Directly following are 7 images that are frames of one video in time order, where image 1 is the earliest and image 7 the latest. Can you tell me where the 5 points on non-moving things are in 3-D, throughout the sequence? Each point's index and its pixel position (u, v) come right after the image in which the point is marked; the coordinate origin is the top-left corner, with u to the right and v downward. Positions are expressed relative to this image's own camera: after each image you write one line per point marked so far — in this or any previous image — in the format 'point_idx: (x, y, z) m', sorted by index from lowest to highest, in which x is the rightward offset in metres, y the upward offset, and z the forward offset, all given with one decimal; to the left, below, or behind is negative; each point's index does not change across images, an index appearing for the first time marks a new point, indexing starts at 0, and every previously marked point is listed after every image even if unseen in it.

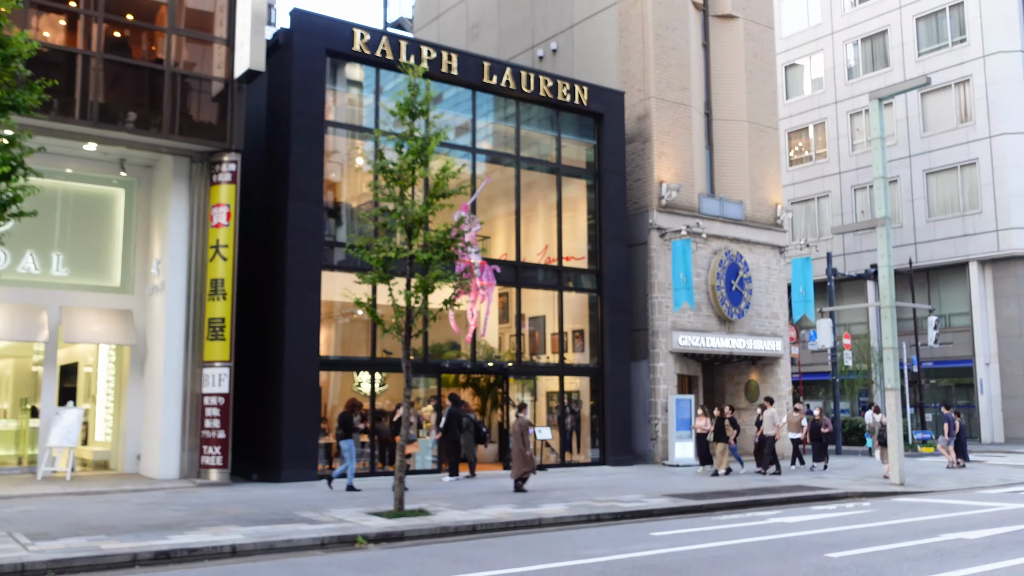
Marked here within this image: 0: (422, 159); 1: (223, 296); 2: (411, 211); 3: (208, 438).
0: (-1.3, +1.9, +13.9) m
1: (-5.2, -0.1, +17.4) m
2: (-1.4, +1.1, +13.6) m
3: (-5.4, -2.7, +17.1) m
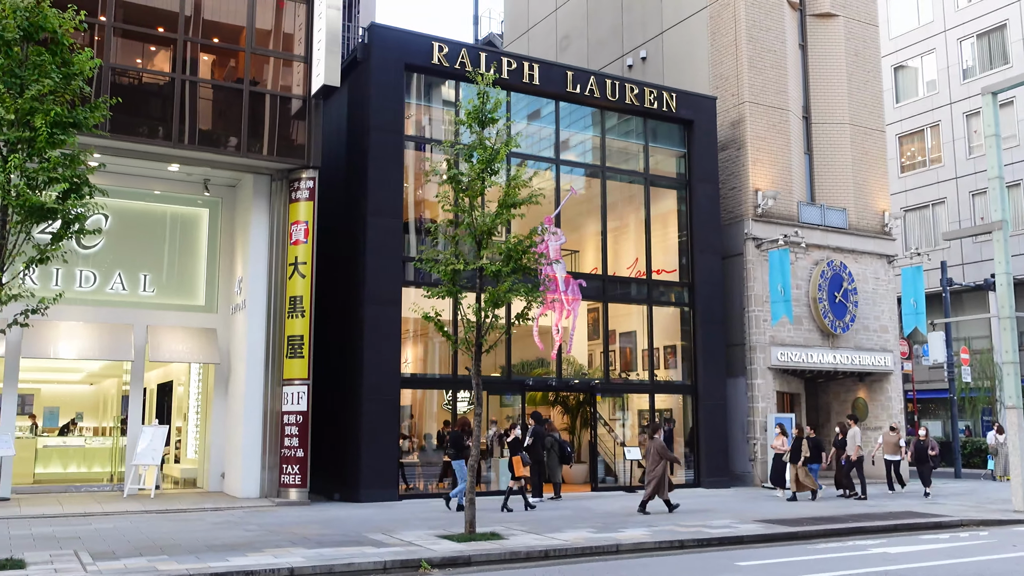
0: (-0.3, +1.7, +13.4) m
1: (-3.8, -0.5, +17.3) m
2: (-0.4, +0.9, +13.1) m
3: (-4.0, -3.0, +16.9) m
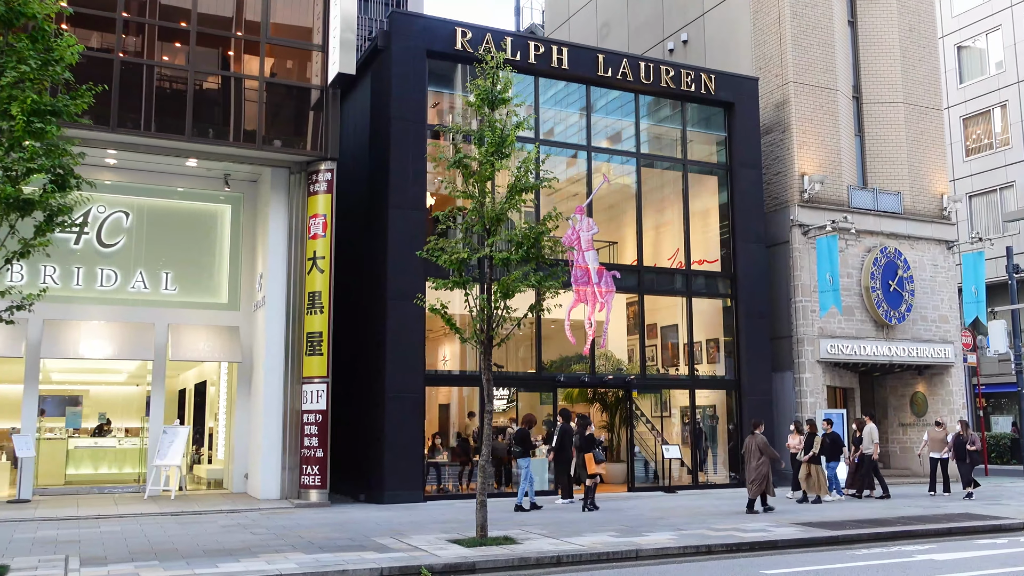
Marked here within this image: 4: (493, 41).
0: (-0.1, +1.8, +12.7) m
1: (-3.3, -0.4, +16.8) m
2: (-0.3, +1.0, +12.4) m
3: (-3.5, -2.9, +16.5) m
4: (-0.4, +5.0, +19.4) m
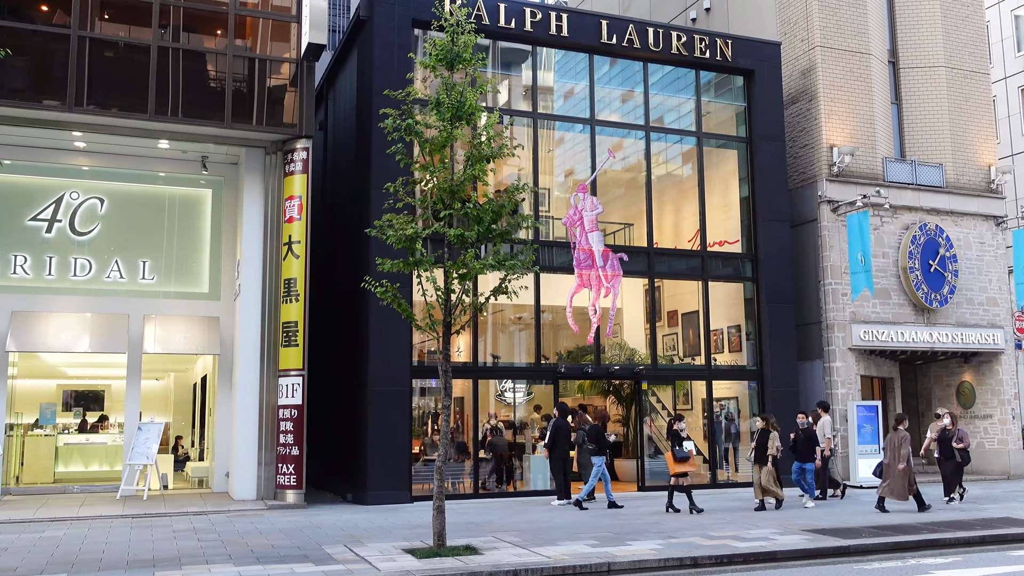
0: (-0.6, +2.0, +11.4) m
1: (-3.5, -0.2, +15.7) m
2: (-0.8, +1.3, +11.1) m
3: (-3.7, -2.7, +15.4) m
4: (-0.5, +5.3, +18.0) m
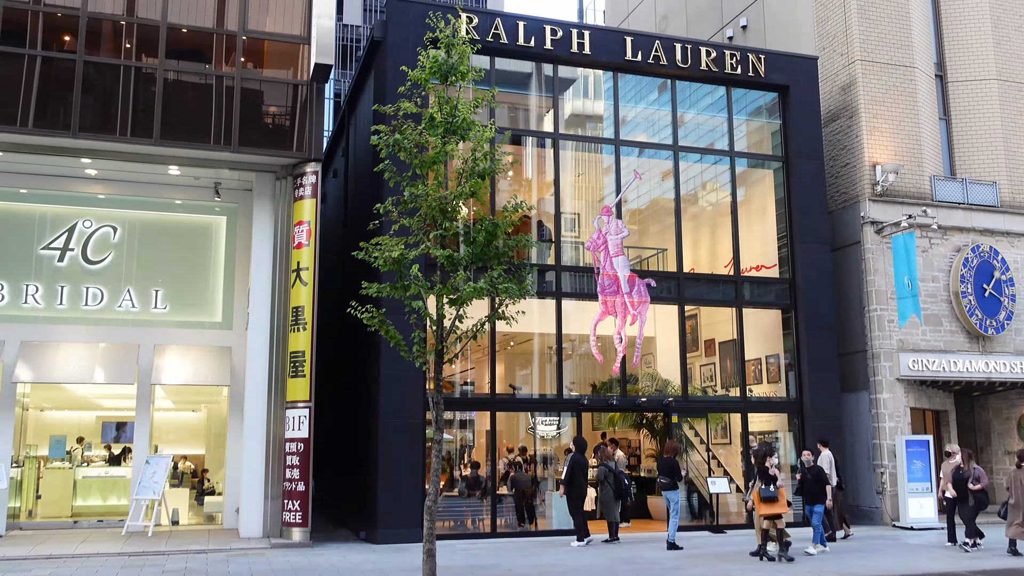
0: (-0.6, +1.7, +10.8) m
1: (-3.3, -0.6, +15.2) m
2: (-0.8, +1.0, +10.4) m
3: (-3.4, -3.1, +14.8) m
4: (-0.1, +4.8, +17.5) m
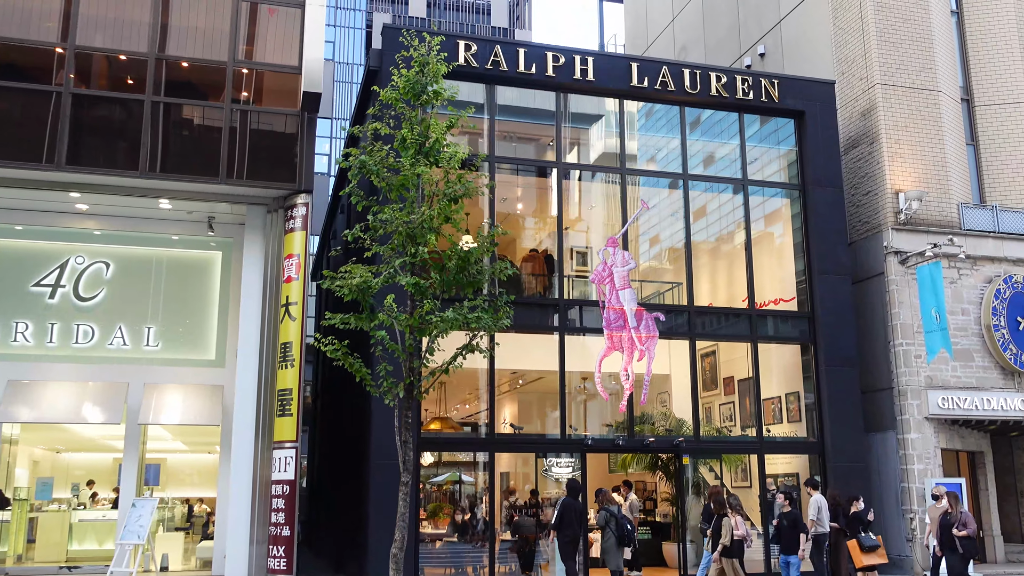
0: (-0.9, +1.4, +10.2) m
1: (-3.3, -1.1, +14.6) m
2: (-1.1, +0.7, +9.8) m
3: (-3.5, -3.6, +14.1) m
4: (-0.1, +4.1, +17.0) m
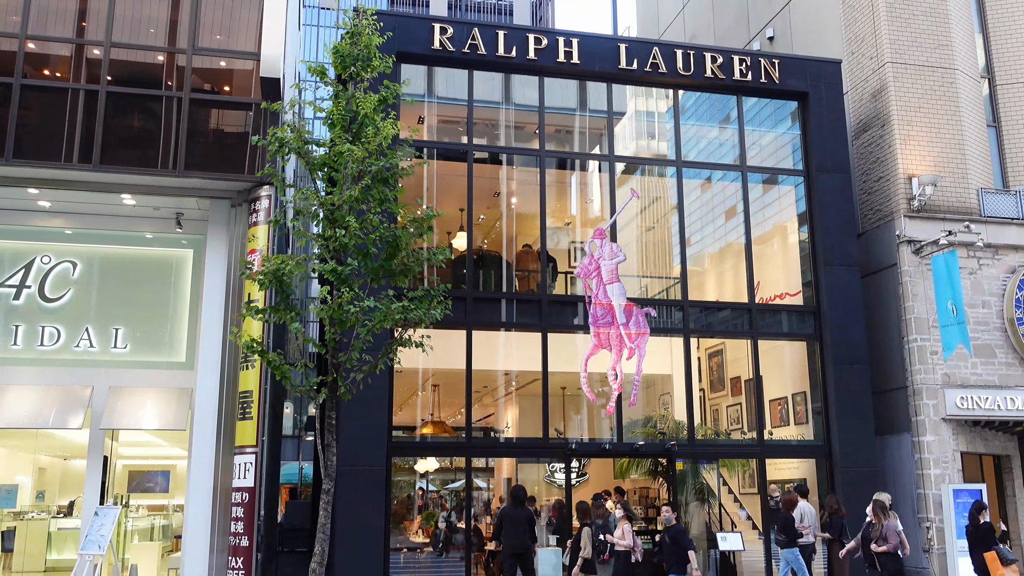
0: (-1.5, +1.5, +9.3) m
1: (-3.7, -1.1, +13.8) m
2: (-1.7, +0.8, +9.0) m
3: (-3.9, -3.6, +13.3) m
4: (-0.4, +4.2, +16.1) m
